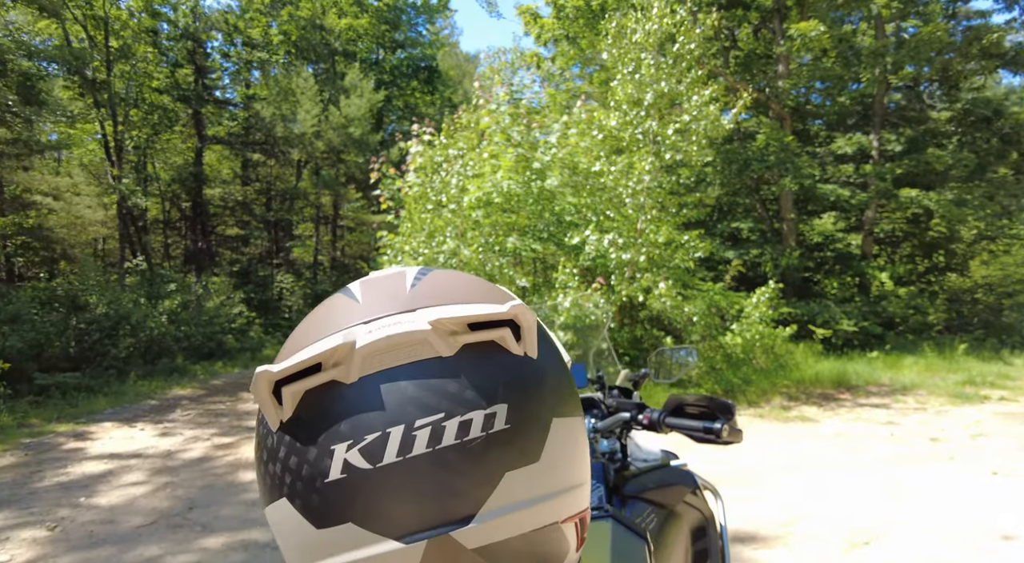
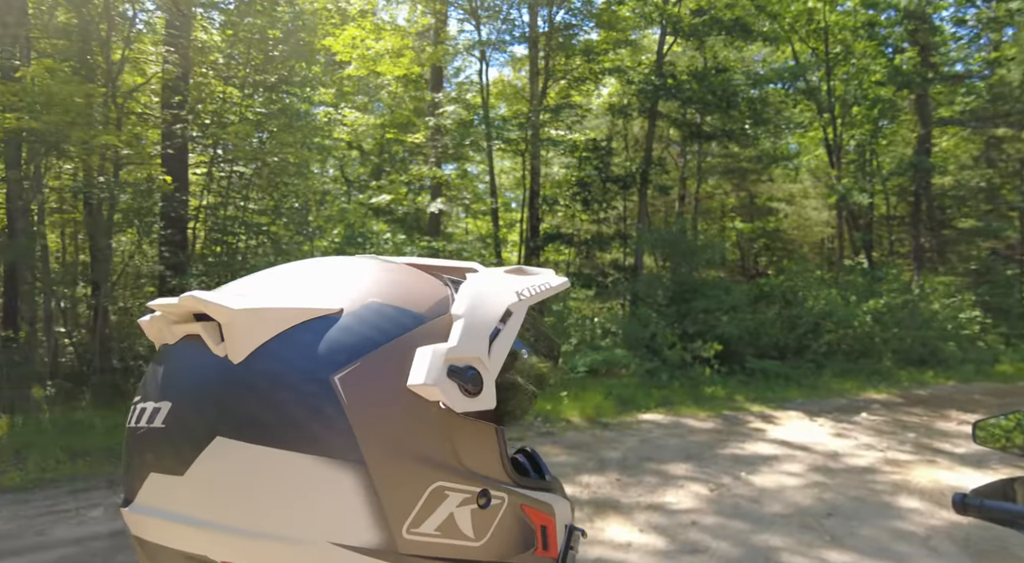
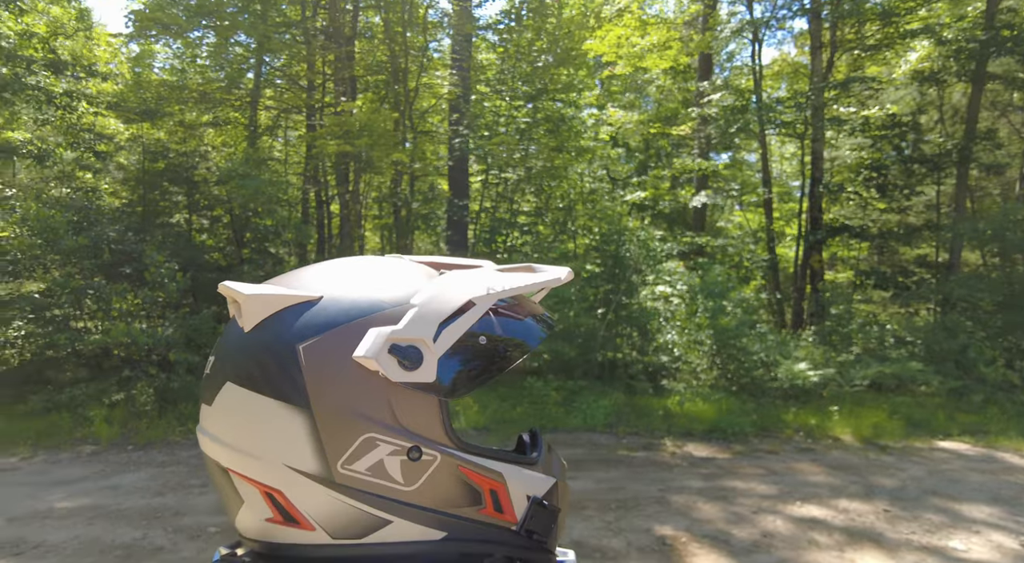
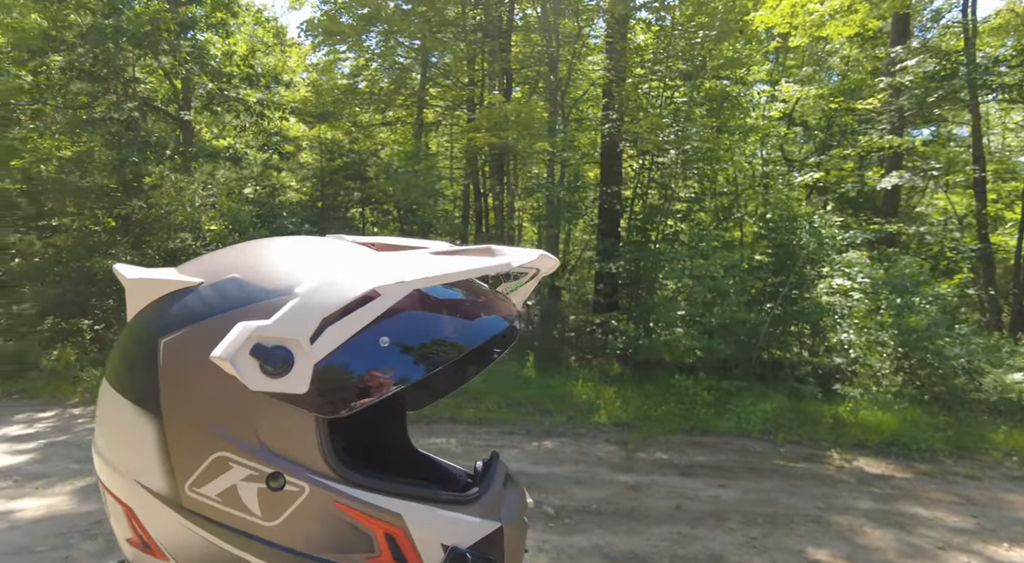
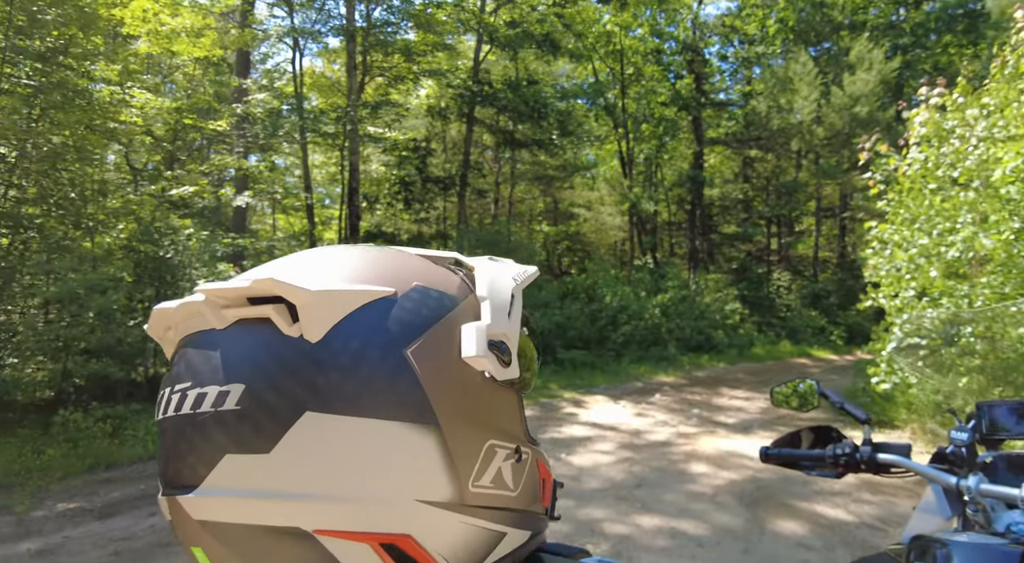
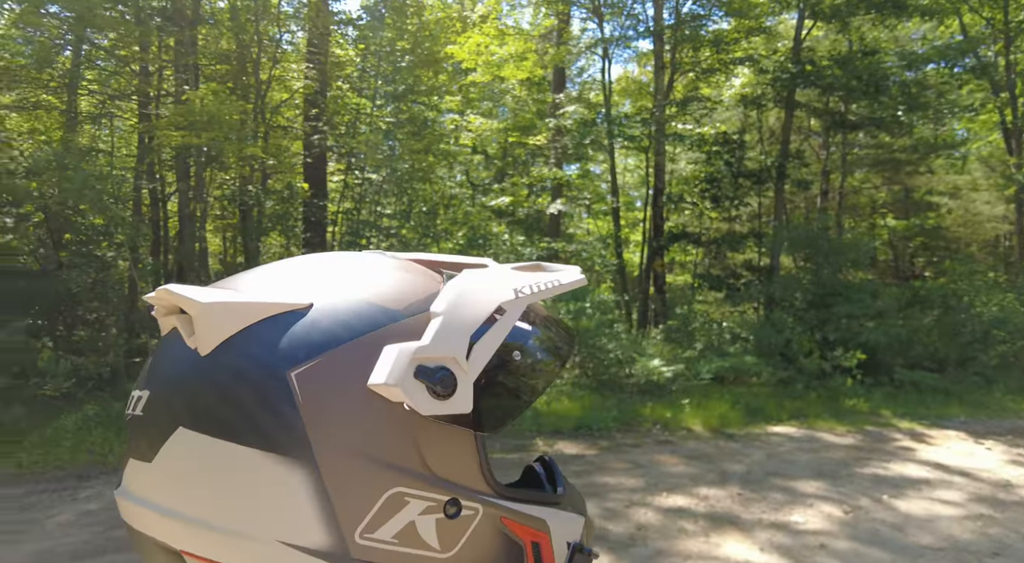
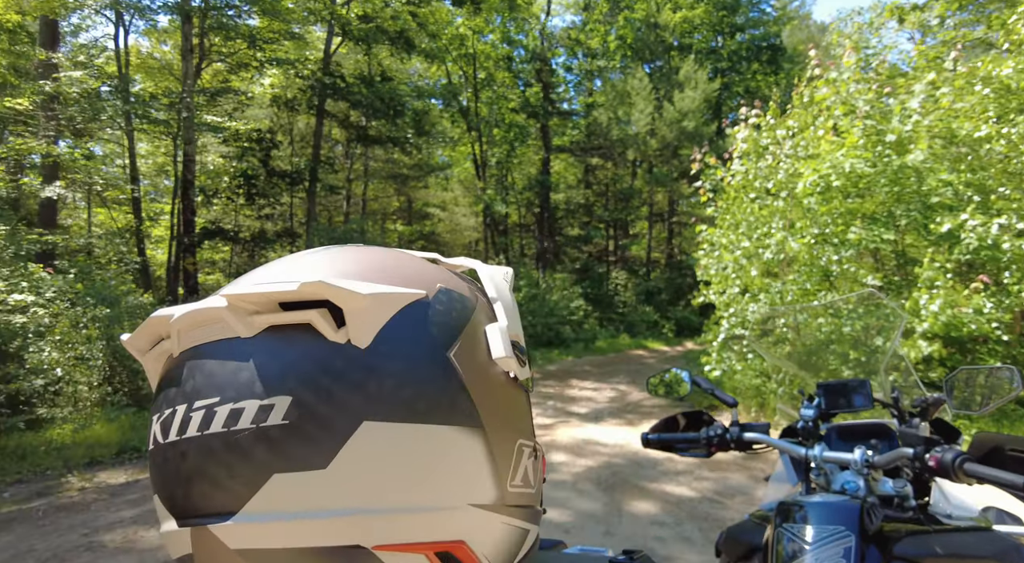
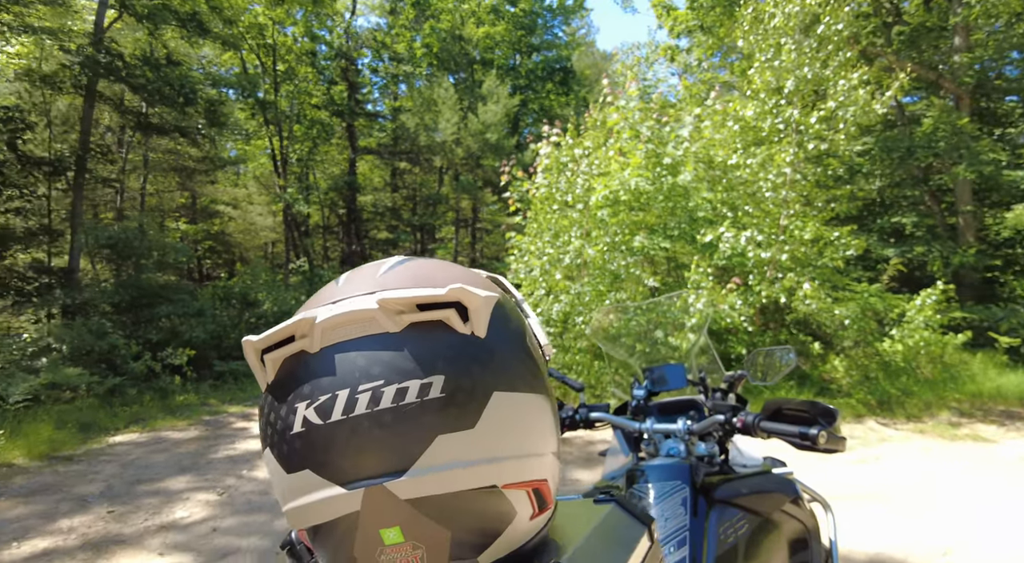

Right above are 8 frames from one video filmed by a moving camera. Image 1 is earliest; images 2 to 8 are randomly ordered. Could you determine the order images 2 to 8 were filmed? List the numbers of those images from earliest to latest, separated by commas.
8, 7, 5, 2, 6, 3, 4
